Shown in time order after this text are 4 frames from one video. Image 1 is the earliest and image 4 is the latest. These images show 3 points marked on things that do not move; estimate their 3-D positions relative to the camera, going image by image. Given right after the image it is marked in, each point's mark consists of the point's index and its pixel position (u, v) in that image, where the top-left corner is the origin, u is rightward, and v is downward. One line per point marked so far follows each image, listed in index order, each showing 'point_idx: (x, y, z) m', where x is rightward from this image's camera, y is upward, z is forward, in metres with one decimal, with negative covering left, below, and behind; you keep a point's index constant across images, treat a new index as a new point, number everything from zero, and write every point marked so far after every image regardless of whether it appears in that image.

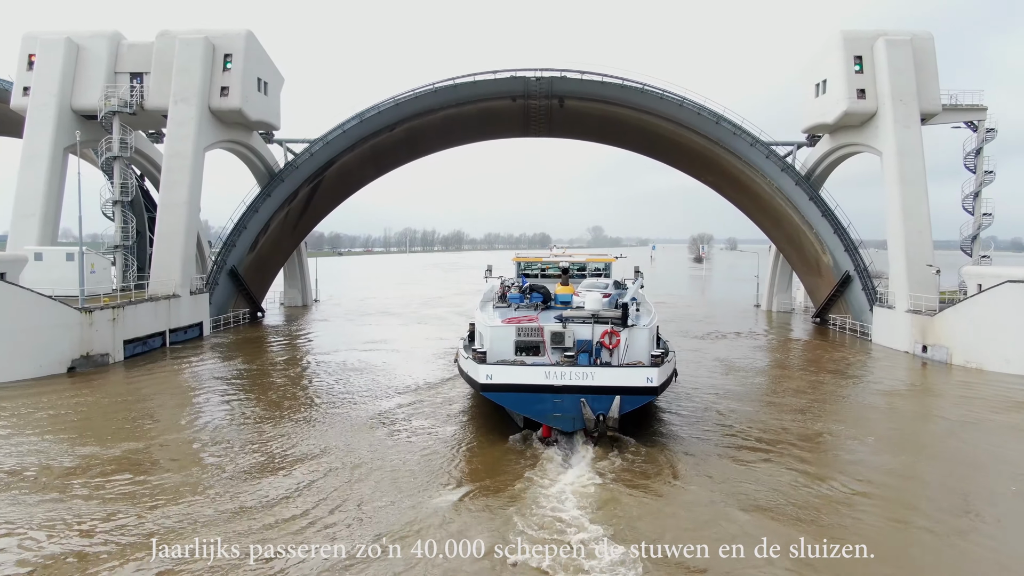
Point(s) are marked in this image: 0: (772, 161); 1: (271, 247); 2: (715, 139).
0: (+9.0, +4.4, +18.4) m
1: (-8.5, +1.4, +18.8) m
2: (+7.3, +5.4, +19.1) m
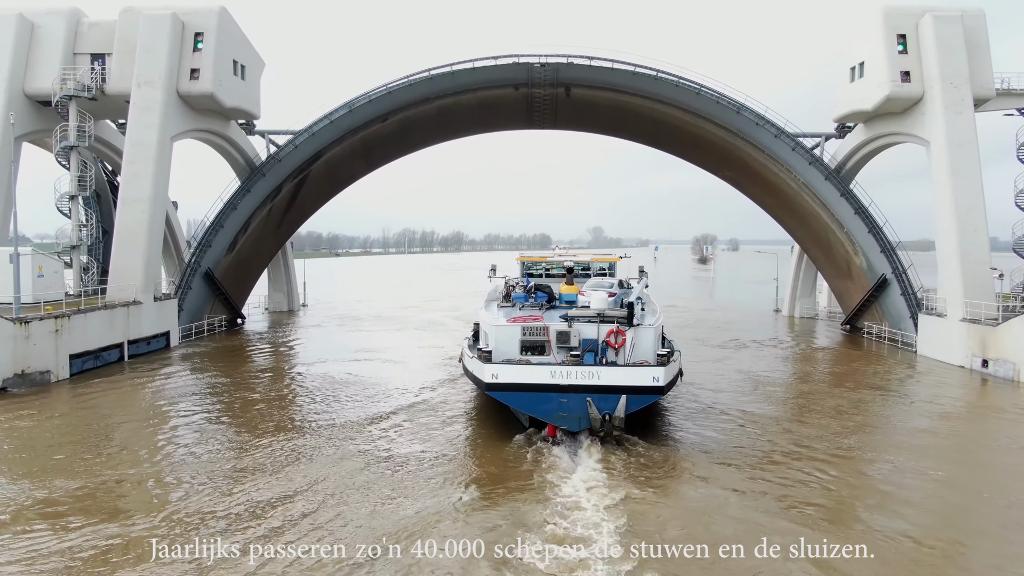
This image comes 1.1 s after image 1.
0: (+9.1, +4.3, +16.9) m
1: (-8.5, +1.3, +17.2) m
2: (+7.3, +5.2, +17.5) m
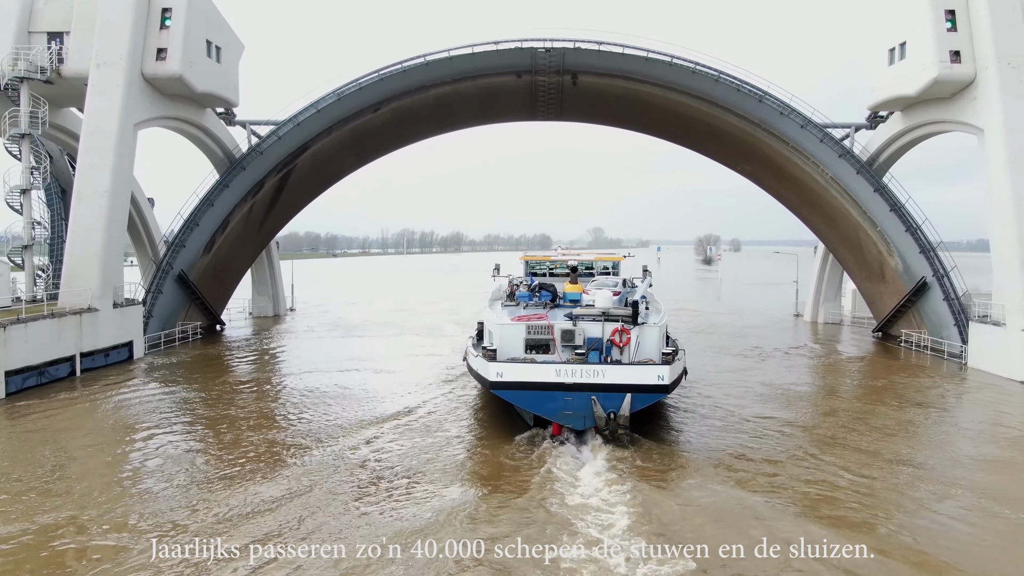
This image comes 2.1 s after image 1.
0: (+9.2, +4.2, +15.5) m
1: (-8.4, +1.2, +15.8) m
2: (+7.4, +5.1, +16.1) m
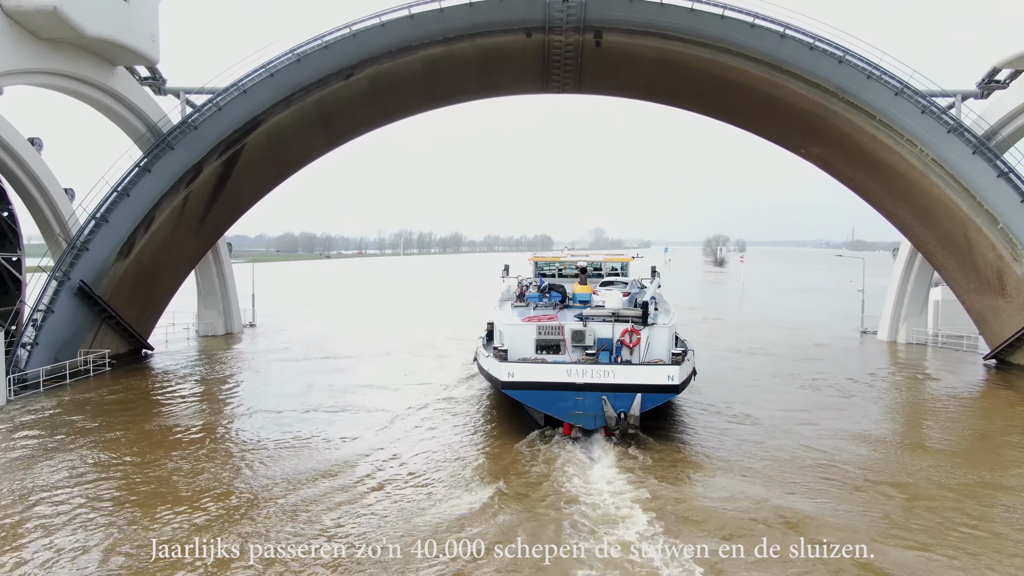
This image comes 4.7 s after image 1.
0: (+9.3, +3.8, +11.9) m
1: (-8.2, +0.8, +12.3) m
2: (+7.6, +4.8, +12.6) m
